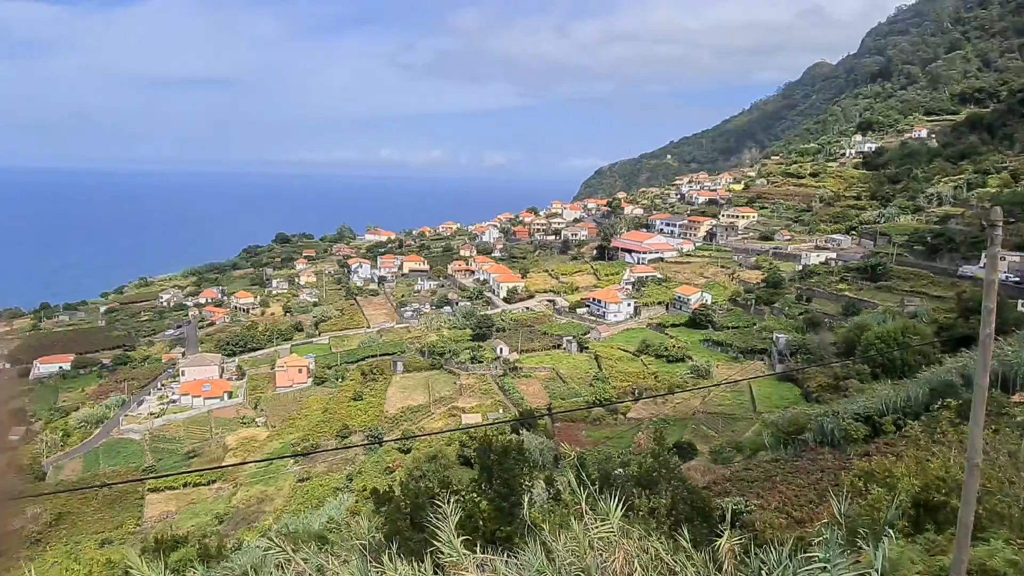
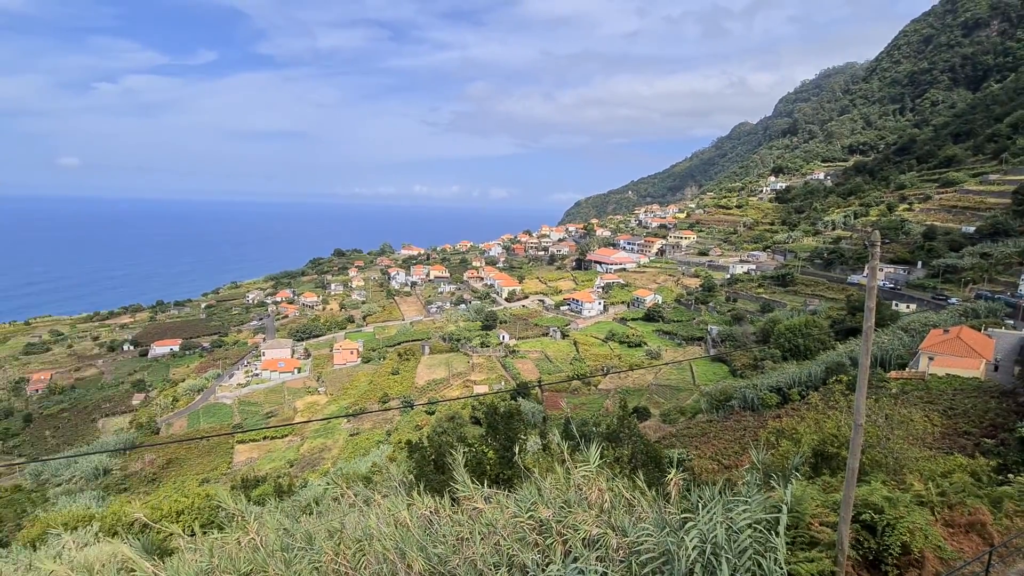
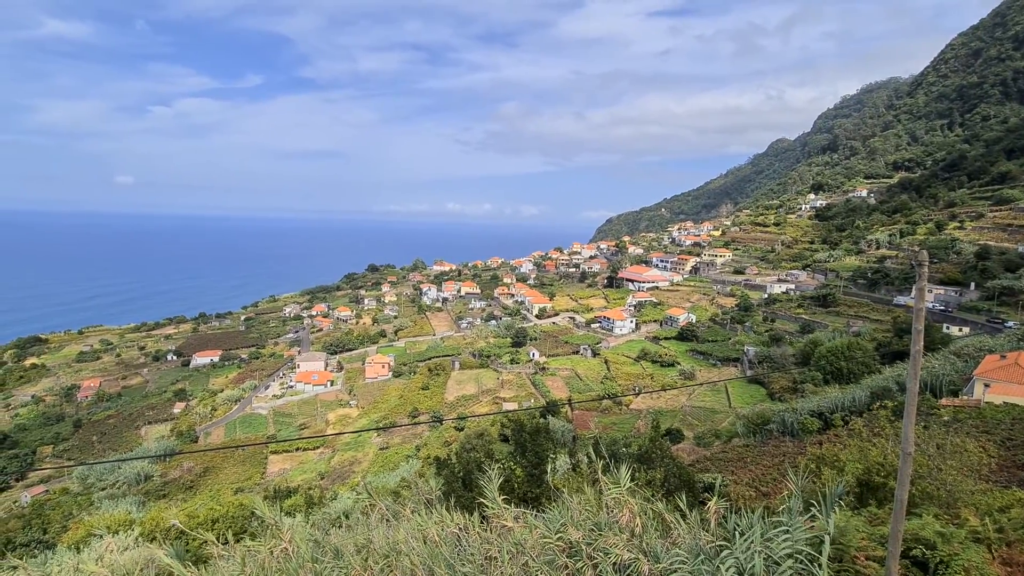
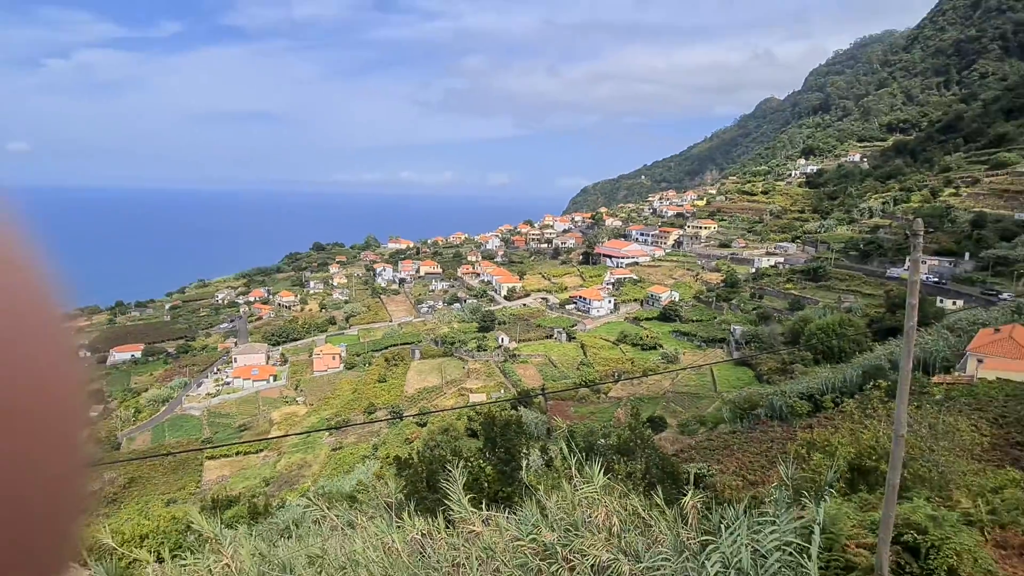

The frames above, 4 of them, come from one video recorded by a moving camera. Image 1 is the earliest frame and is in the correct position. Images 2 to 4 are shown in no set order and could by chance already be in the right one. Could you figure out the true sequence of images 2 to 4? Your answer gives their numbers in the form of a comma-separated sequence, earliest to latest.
4, 2, 3
